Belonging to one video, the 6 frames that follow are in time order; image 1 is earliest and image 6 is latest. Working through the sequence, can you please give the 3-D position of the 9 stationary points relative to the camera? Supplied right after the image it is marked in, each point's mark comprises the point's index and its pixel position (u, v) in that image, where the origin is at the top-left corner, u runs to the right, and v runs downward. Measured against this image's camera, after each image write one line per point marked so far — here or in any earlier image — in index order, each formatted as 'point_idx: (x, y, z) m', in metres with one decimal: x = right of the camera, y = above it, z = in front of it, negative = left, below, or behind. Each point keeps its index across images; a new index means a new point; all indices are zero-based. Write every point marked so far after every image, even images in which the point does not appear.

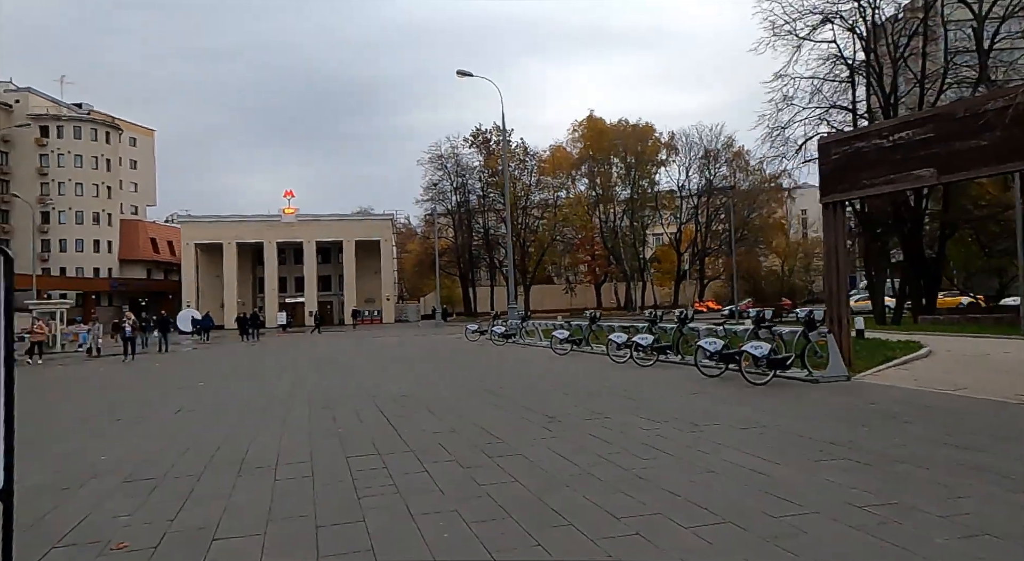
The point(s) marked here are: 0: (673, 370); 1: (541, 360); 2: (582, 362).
0: (+3.4, -1.9, +14.0) m
1: (+0.8, -2.3, +18.9) m
2: (+1.8, -2.2, +17.5) m
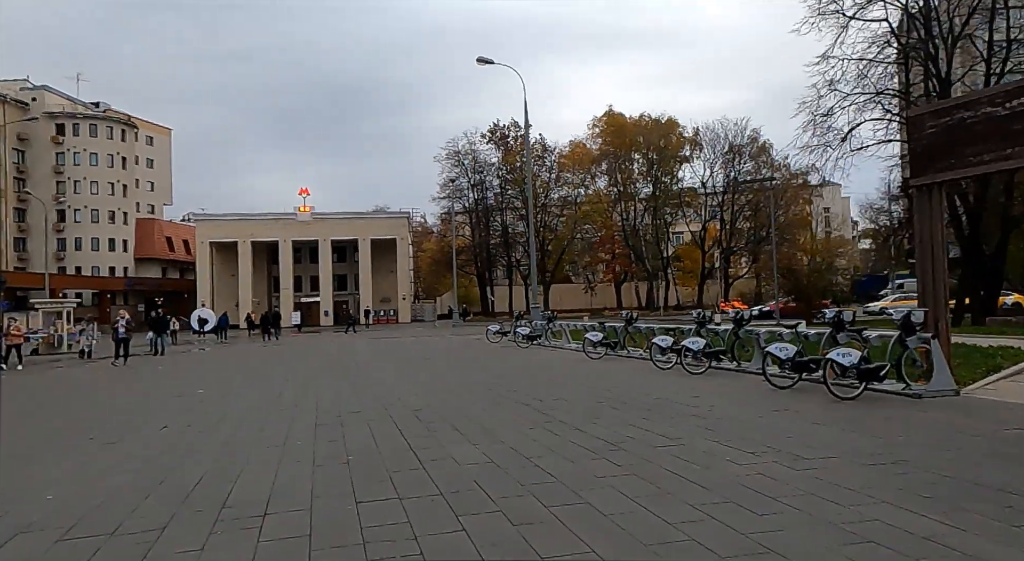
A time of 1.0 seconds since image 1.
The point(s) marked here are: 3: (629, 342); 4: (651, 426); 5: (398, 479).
0: (+4.0, -1.8, +12.3) m
1: (+1.6, -2.2, +17.3) m
2: (+2.6, -2.1, +15.8) m
3: (+3.3, -1.7, +18.4) m
4: (+1.6, -1.7, +7.9) m
5: (-1.1, -1.8, +6.2) m
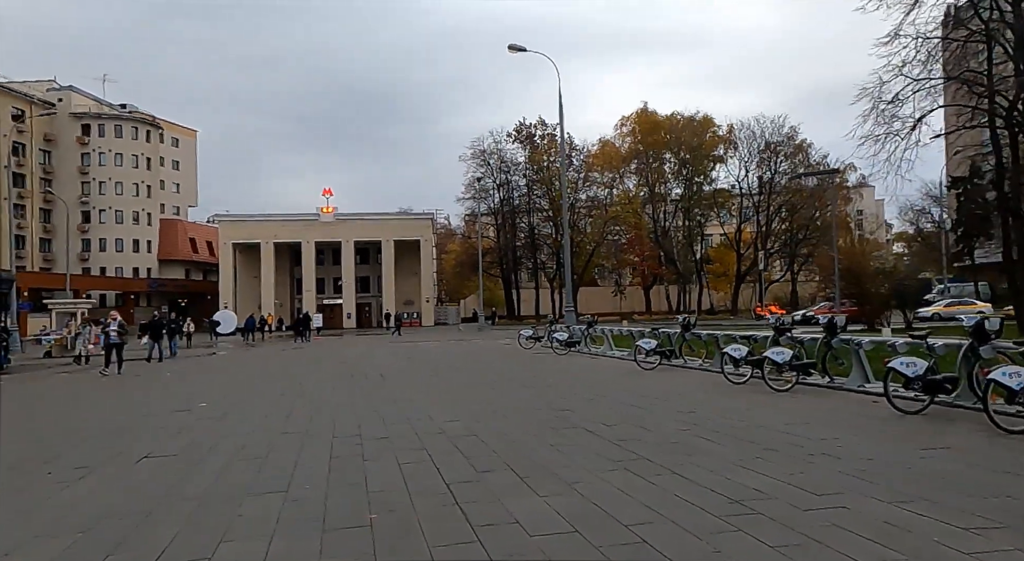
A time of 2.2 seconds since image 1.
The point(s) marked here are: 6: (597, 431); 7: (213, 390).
0: (+4.8, -1.8, +10.2) m
1: (+2.5, -2.2, +15.2) m
2: (+3.5, -2.1, +13.7) m
3: (+4.3, -1.7, +16.3) m
4: (+2.3, -1.7, +5.9) m
5: (-0.4, -1.8, +4.3) m
6: (+1.1, -1.9, +8.2) m
7: (-8.3, -3.1, +18.6) m
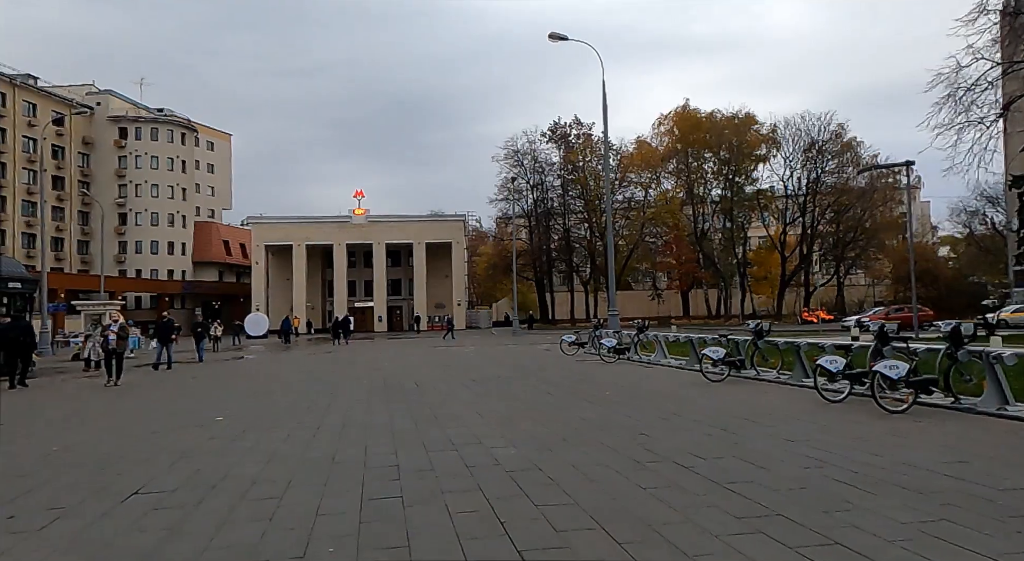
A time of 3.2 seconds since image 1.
0: (+5.7, -1.8, +8.3) m
1: (+3.6, -2.2, +13.5) m
2: (+4.5, -2.1, +12.0) m
3: (+5.3, -1.7, +14.5) m
4: (+2.9, -1.7, +4.2) m
5: (+0.1, -1.7, +2.7) m
6: (+1.8, -1.8, +6.6) m
7: (-7.1, -3.1, +17.3) m
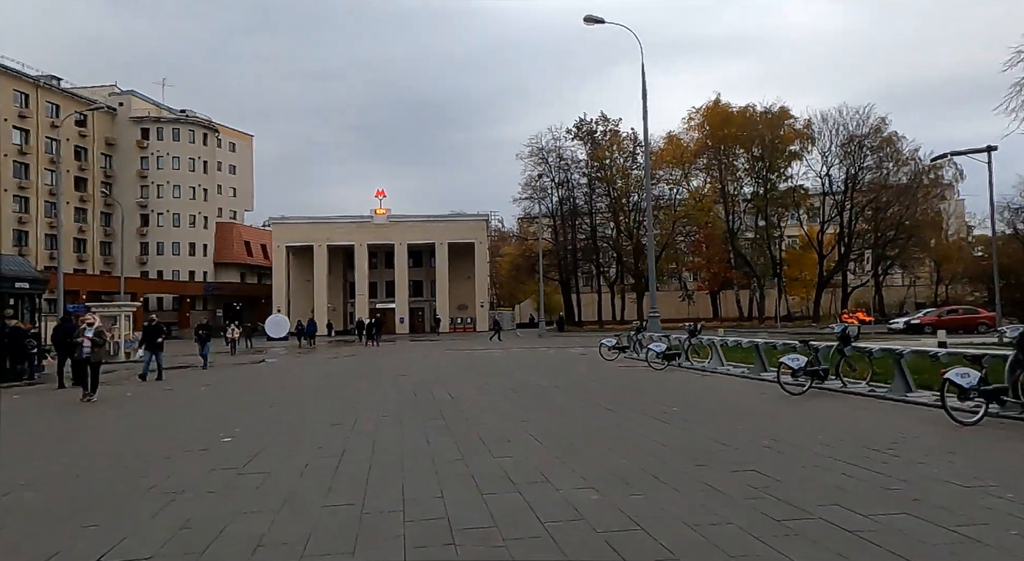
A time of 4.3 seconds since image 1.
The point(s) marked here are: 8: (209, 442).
0: (+6.4, -1.8, +6.4) m
1: (+4.5, -2.2, +11.6) m
2: (+5.3, -2.0, +10.1) m
3: (+6.3, -1.7, +12.6) m
4: (+3.5, -1.6, +2.4) m
5: (+0.7, -1.6, +0.9) m
6: (+2.5, -1.8, +4.7) m
7: (-6.1, -3.1, +15.8) m
8: (-5.4, -2.8, +11.9) m
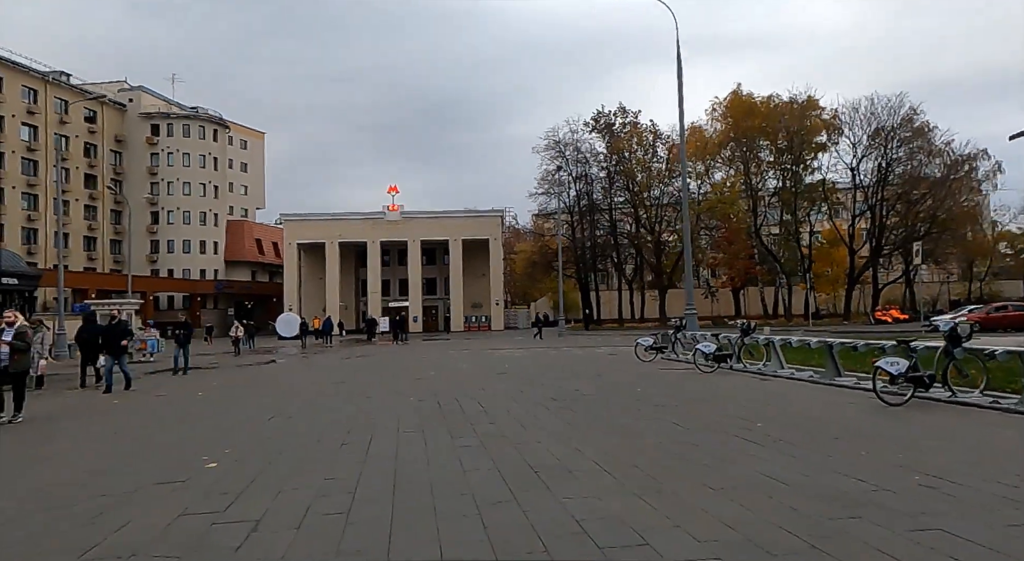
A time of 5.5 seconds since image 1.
0: (+7.0, -1.6, +4.4) m
1: (+5.1, -2.0, +9.6) m
2: (+5.9, -1.9, +8.1) m
3: (+6.9, -1.5, +10.6) m
4: (+4.0, -1.4, +0.4) m
5: (+1.1, -1.5, -1.0) m
6: (+3.0, -1.6, +2.8) m
7: (-5.4, -2.9, +14.0) m
8: (-4.8, -2.7, +10.1) m
